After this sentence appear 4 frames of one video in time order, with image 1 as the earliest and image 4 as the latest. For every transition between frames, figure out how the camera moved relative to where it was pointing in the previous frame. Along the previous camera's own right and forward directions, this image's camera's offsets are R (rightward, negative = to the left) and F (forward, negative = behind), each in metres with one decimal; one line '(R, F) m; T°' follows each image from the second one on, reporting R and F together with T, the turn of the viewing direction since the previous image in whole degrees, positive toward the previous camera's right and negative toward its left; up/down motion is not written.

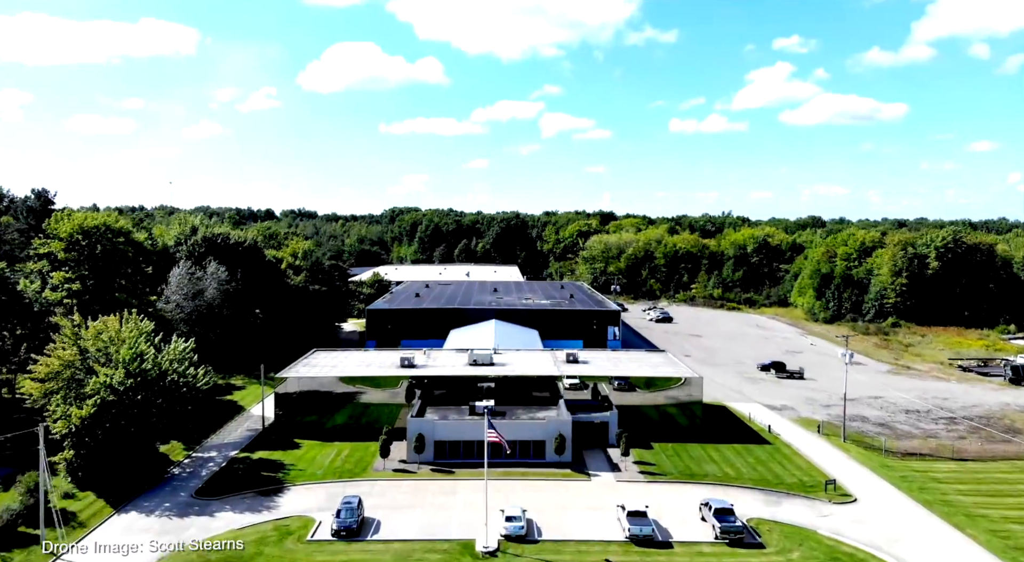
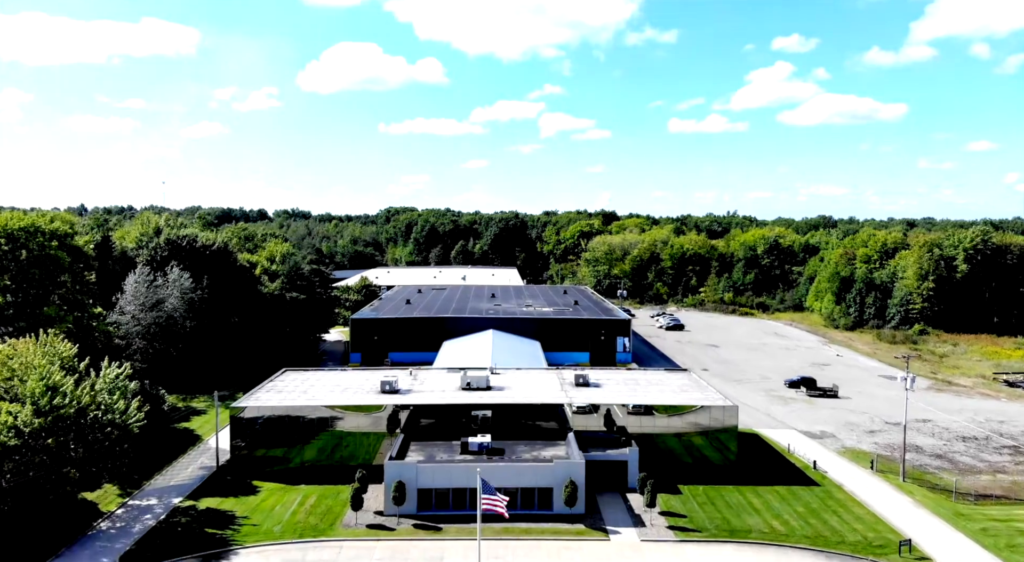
(0.0, +5.0) m; 0°
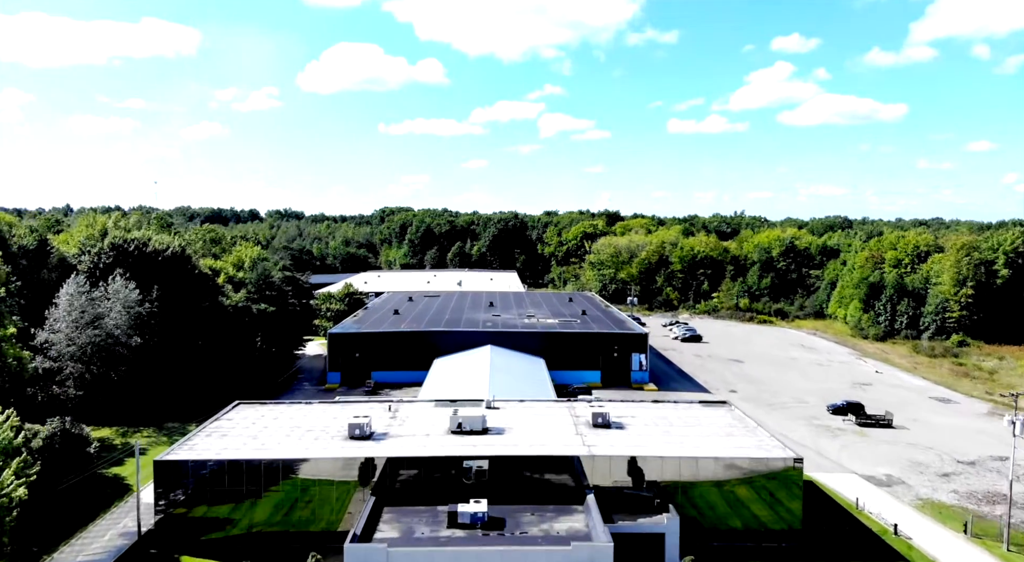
(-0.1, +5.9) m; 0°
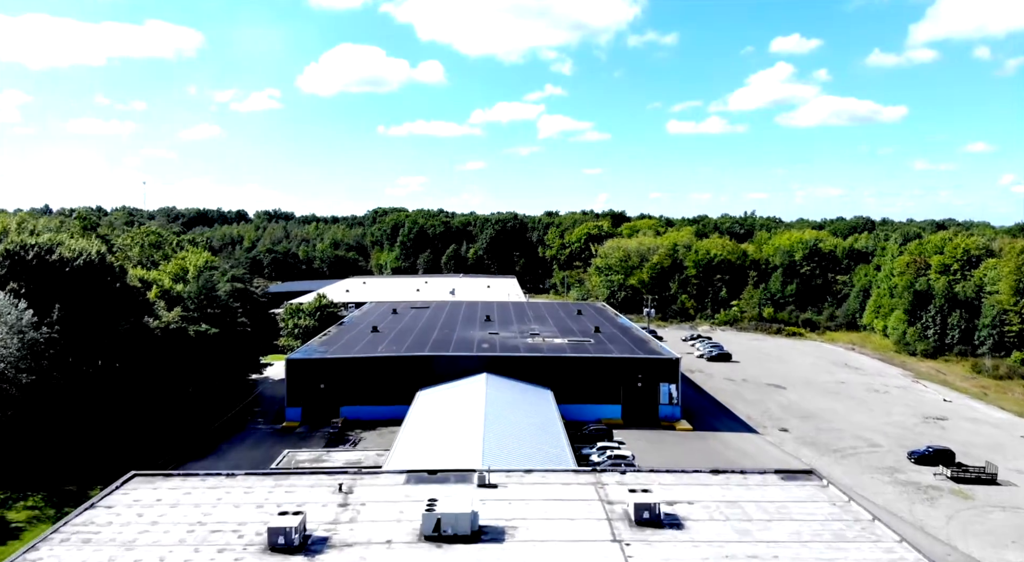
(-0.1, +7.8) m; 0°
